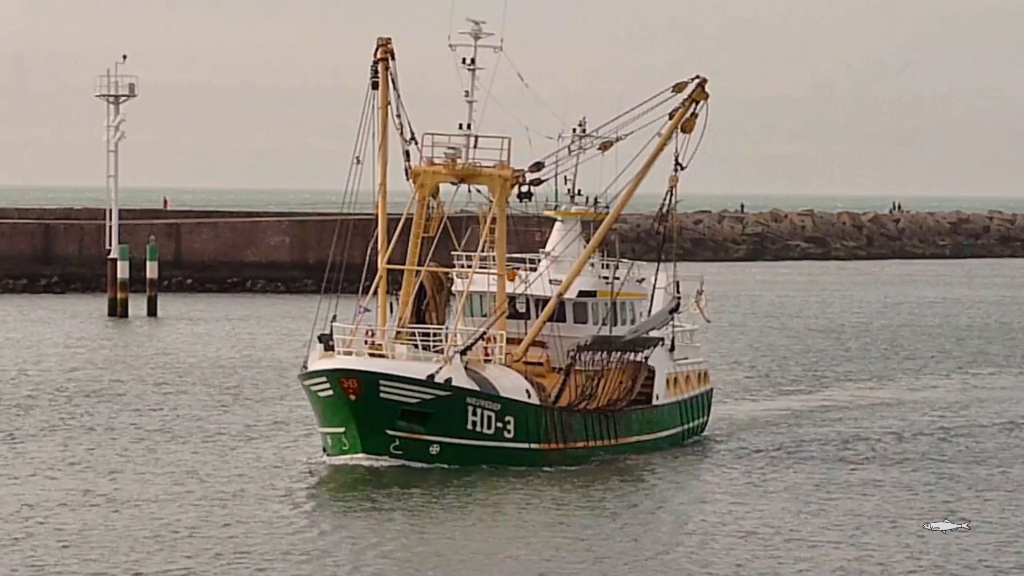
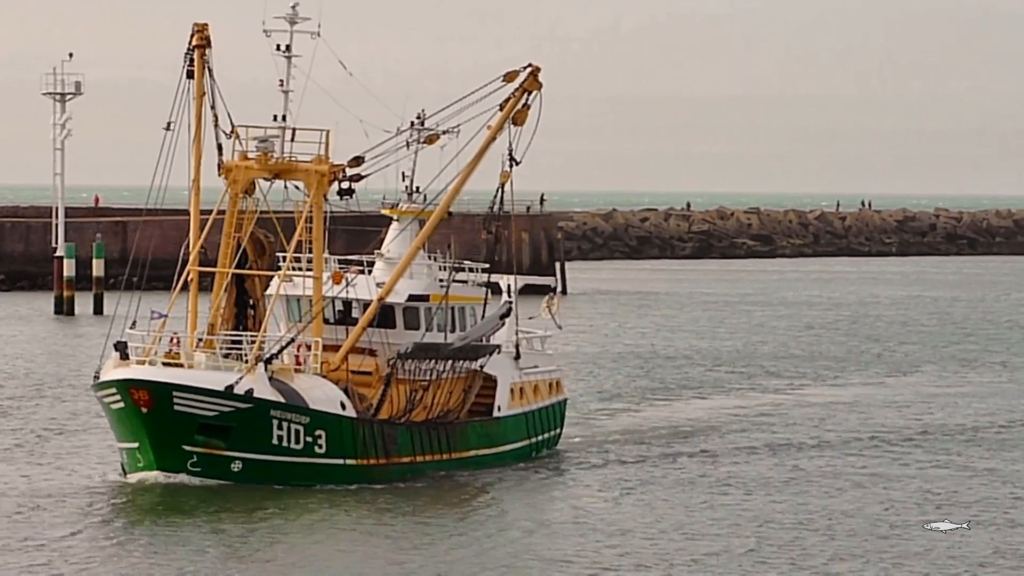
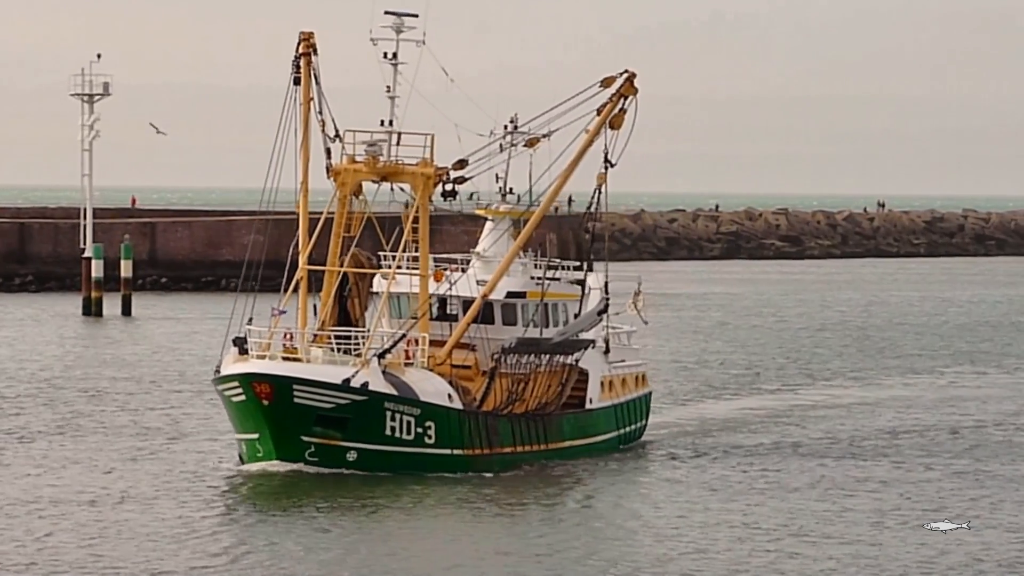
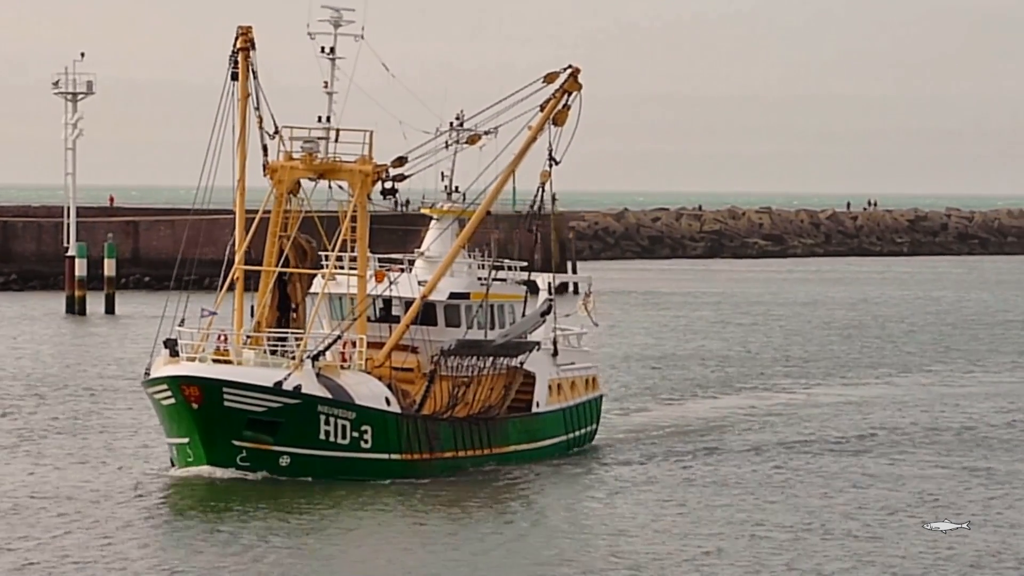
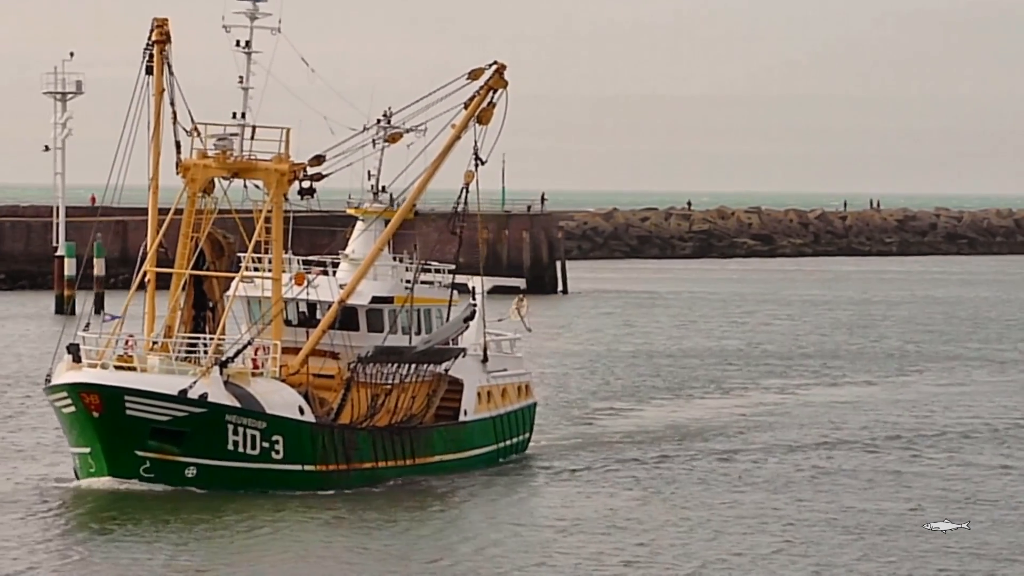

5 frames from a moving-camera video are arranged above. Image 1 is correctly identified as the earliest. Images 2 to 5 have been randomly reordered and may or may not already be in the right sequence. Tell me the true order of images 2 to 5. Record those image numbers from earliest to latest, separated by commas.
3, 4, 2, 5
